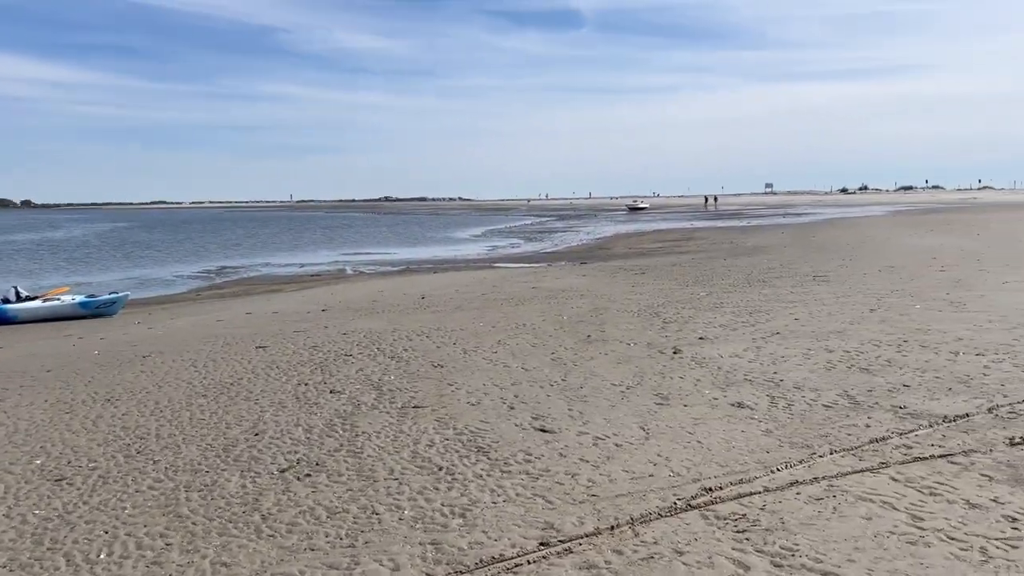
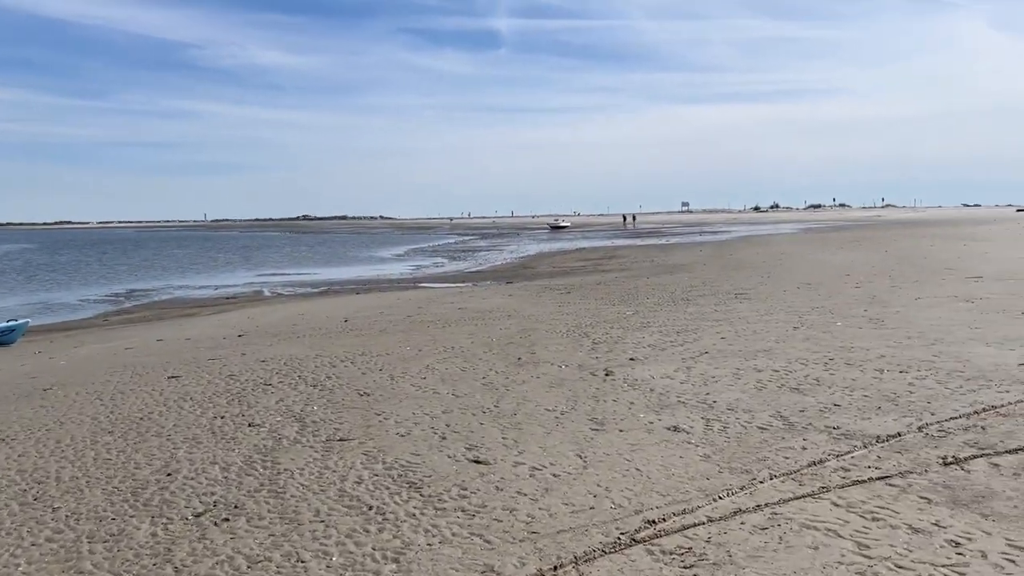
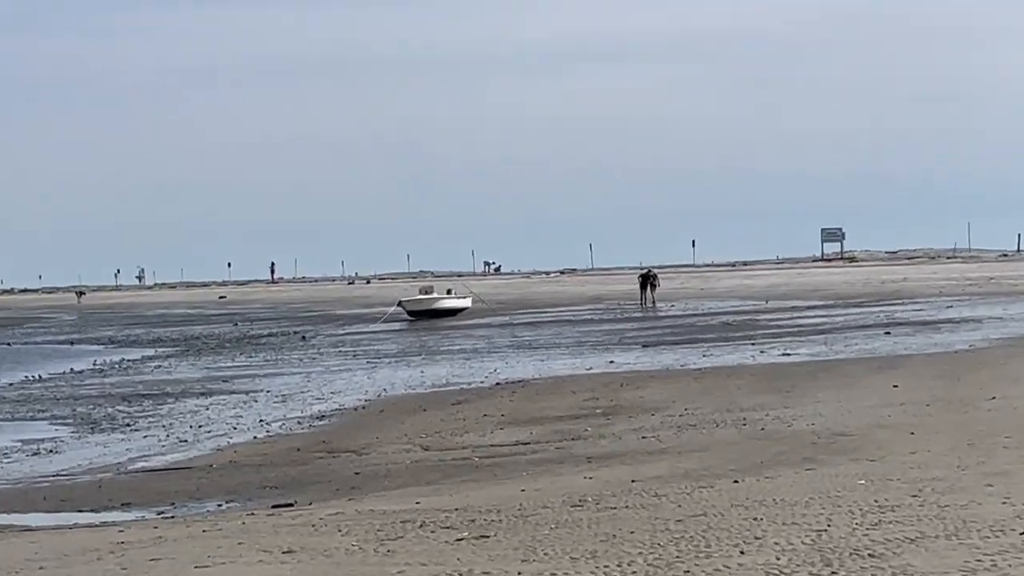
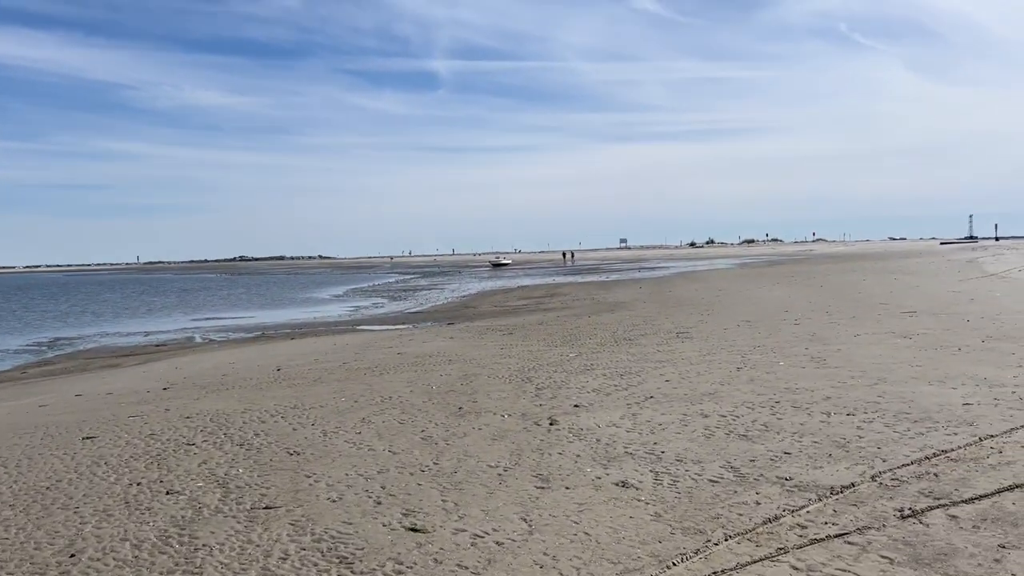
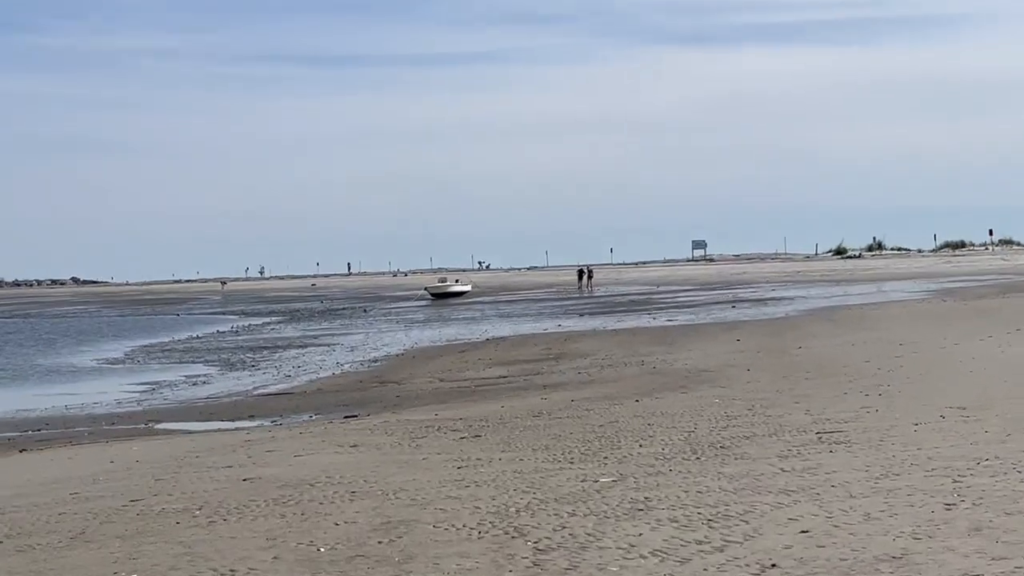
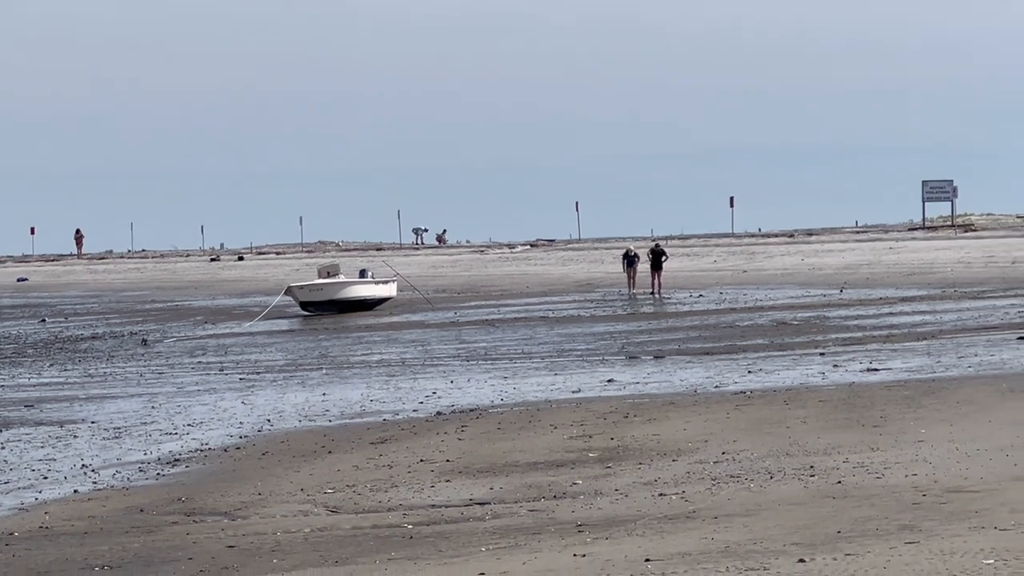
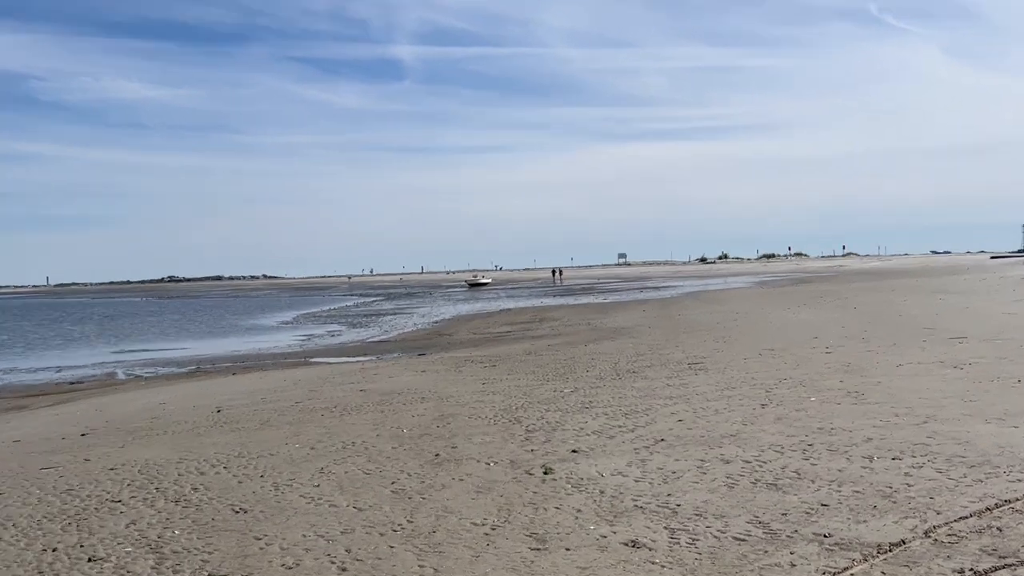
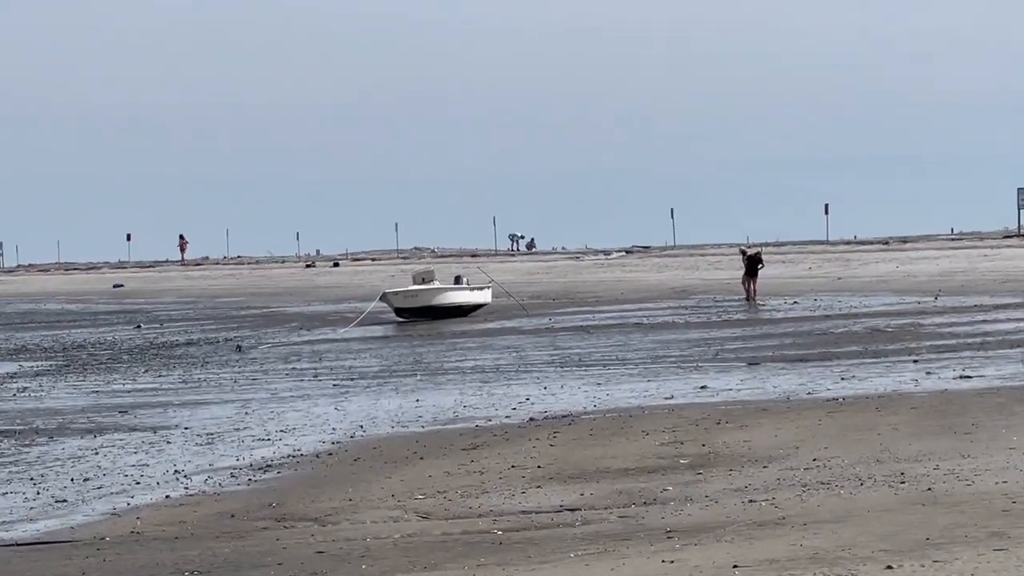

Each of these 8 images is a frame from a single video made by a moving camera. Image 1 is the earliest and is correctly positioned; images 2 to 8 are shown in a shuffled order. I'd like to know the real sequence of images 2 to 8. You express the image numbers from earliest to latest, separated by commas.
2, 4, 7, 5, 3, 8, 6
